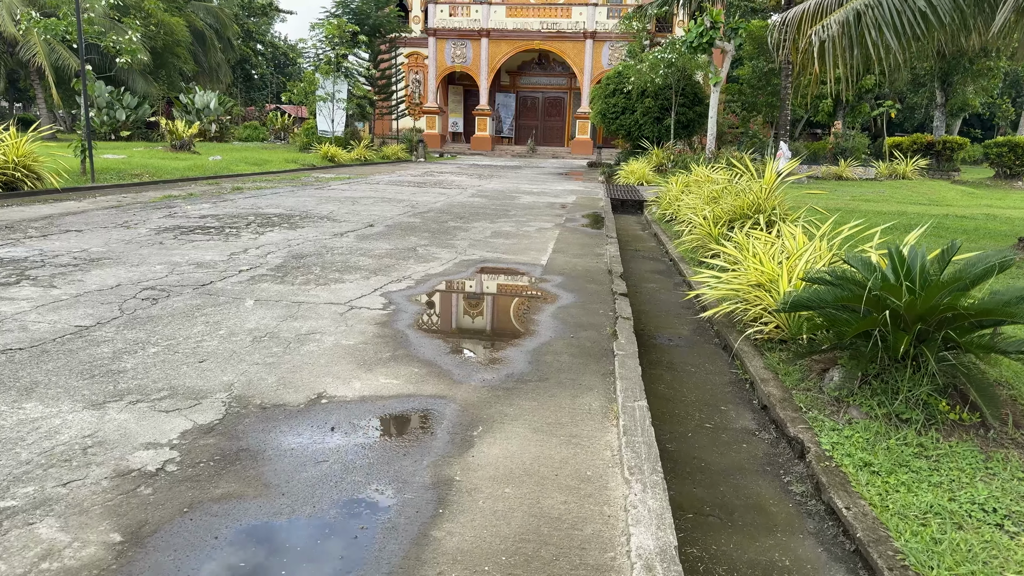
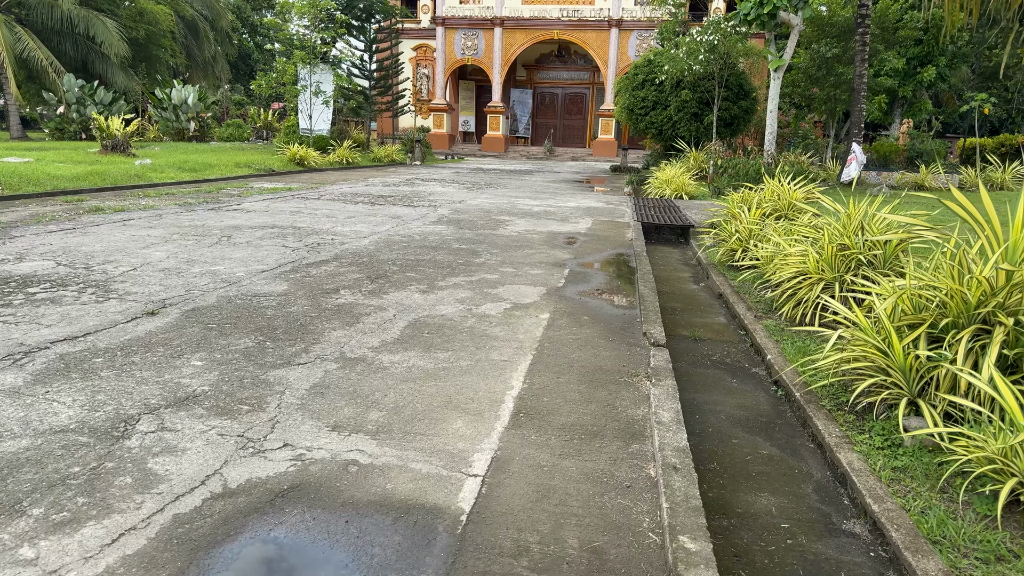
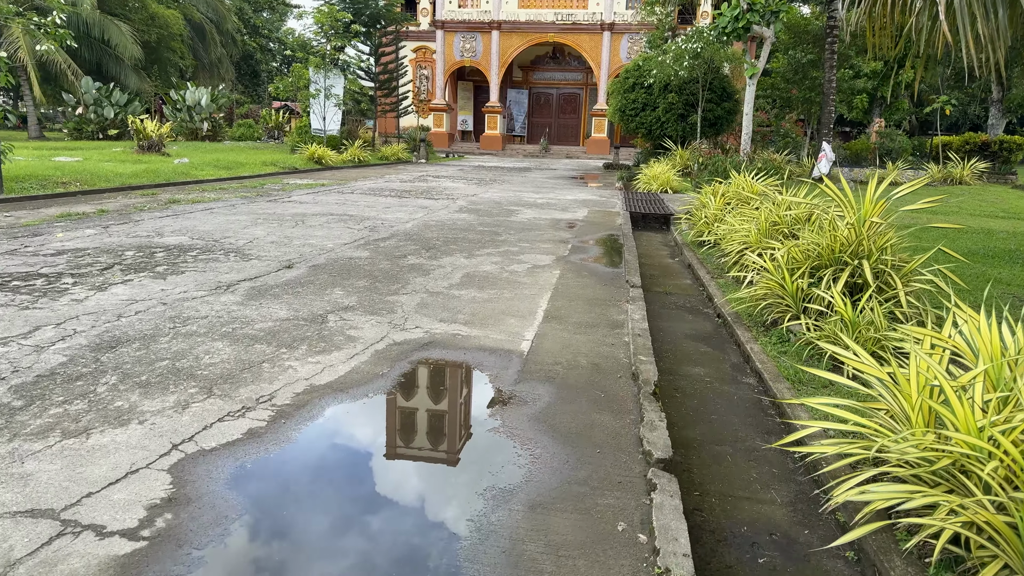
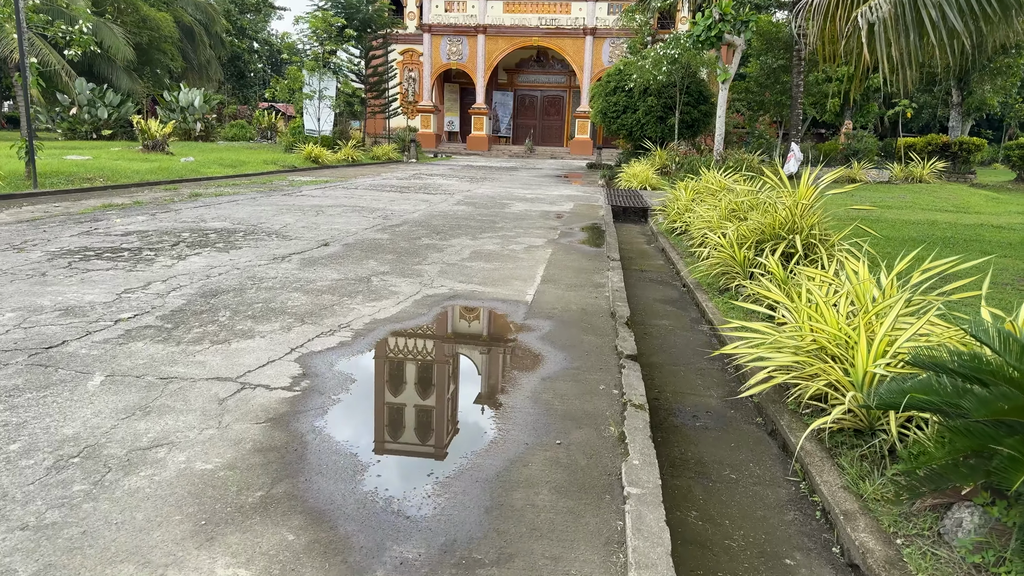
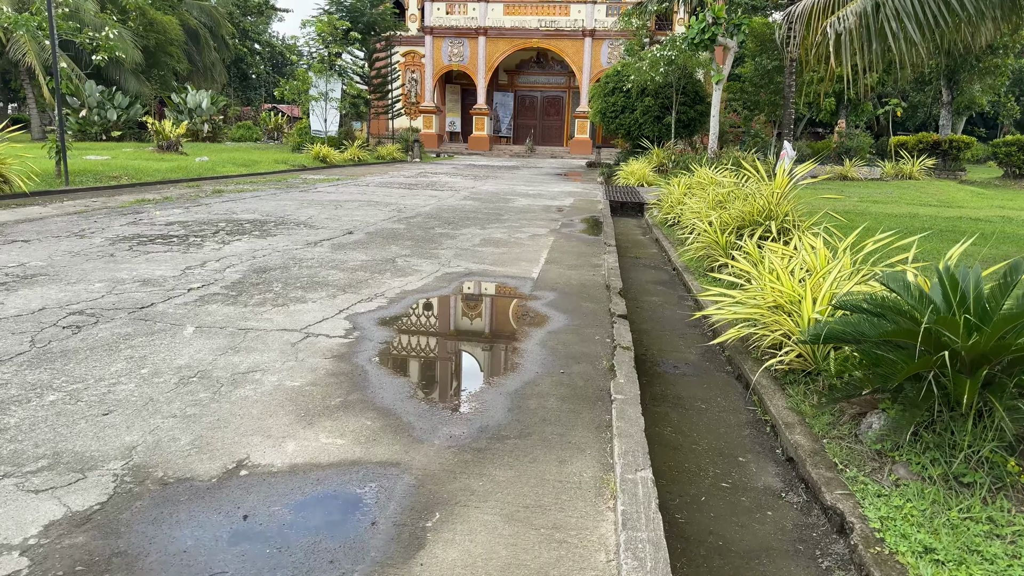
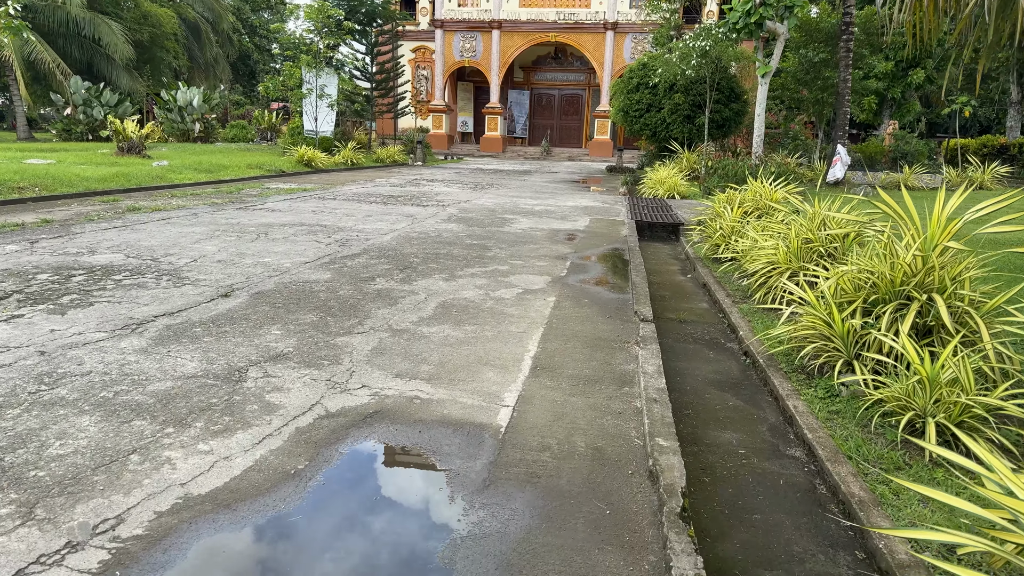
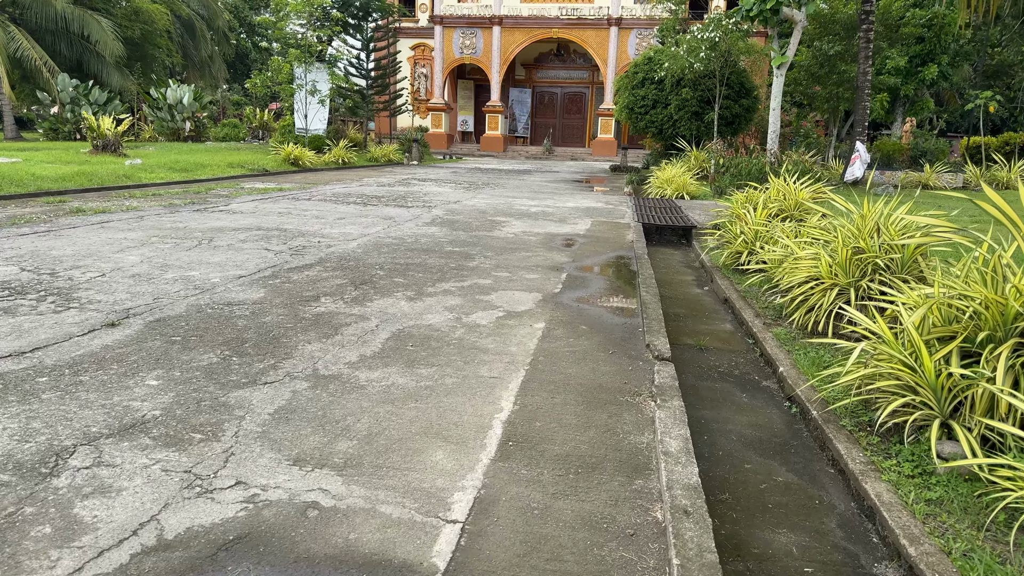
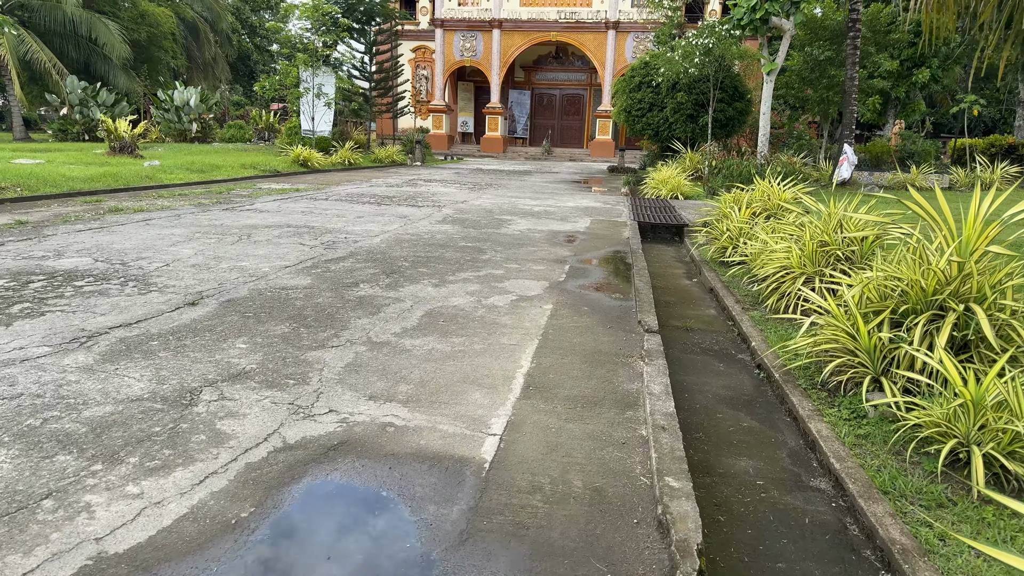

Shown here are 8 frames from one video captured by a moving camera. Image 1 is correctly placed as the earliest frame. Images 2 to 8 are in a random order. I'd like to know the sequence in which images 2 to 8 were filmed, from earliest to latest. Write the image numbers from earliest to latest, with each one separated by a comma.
5, 4, 3, 6, 8, 2, 7
